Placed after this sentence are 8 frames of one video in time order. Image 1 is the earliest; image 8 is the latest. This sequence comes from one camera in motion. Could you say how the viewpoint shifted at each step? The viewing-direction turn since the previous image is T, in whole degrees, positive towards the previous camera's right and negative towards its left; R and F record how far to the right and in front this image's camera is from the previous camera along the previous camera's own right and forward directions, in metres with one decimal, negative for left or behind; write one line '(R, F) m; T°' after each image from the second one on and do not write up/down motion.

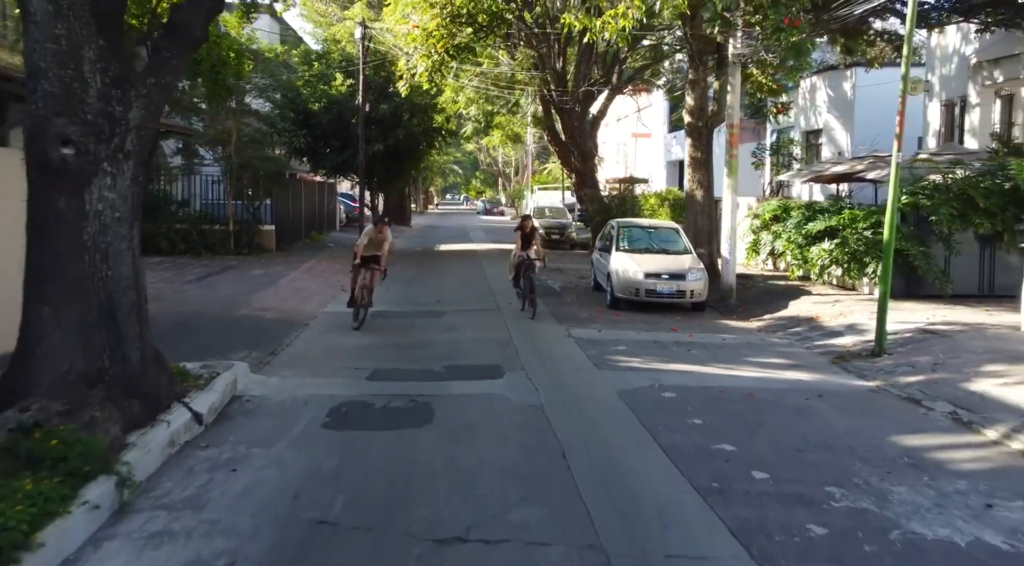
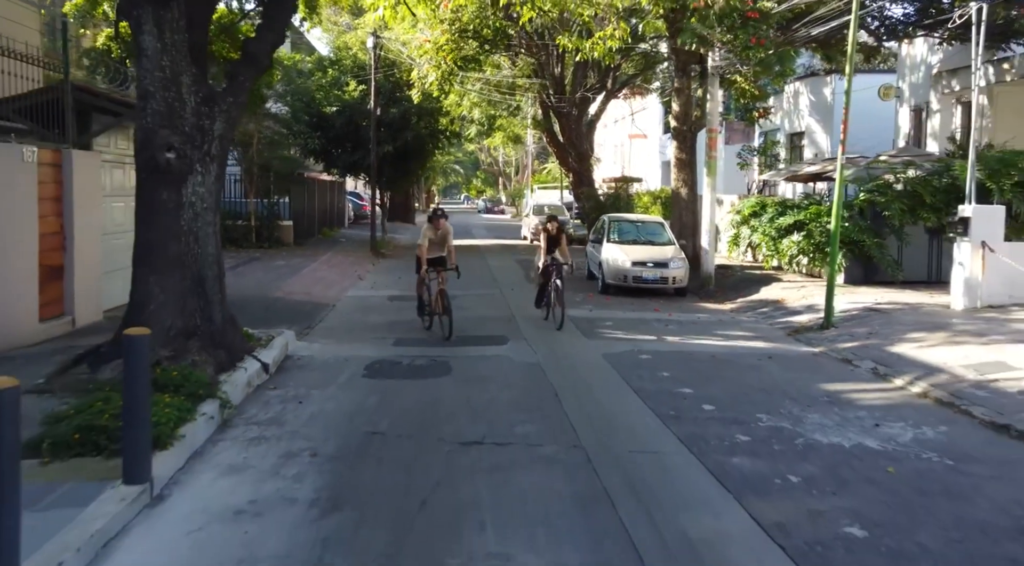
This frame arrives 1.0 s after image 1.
(0.0, -1.9) m; 0°
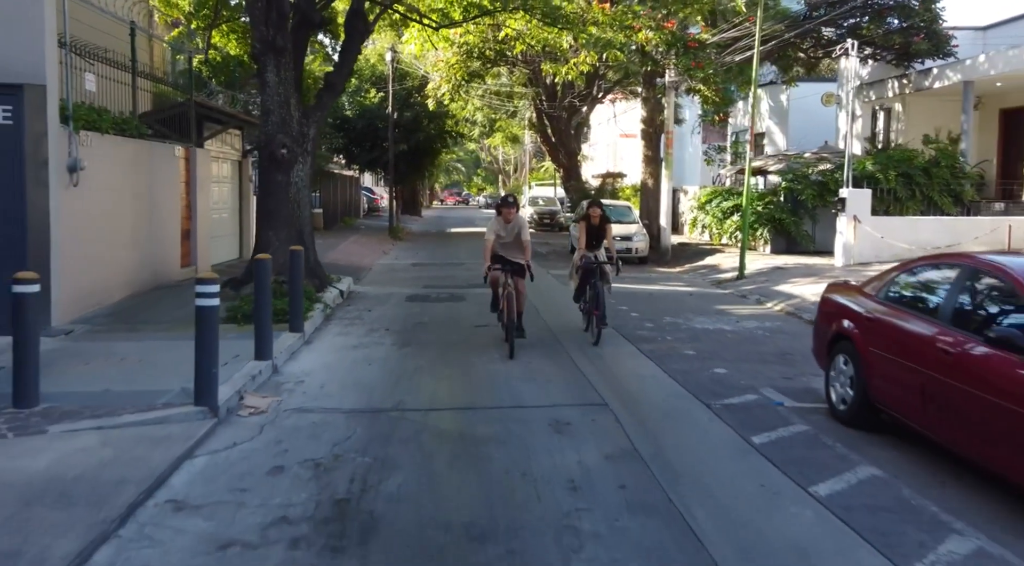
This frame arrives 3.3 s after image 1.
(+0.1, -4.5) m; 0°
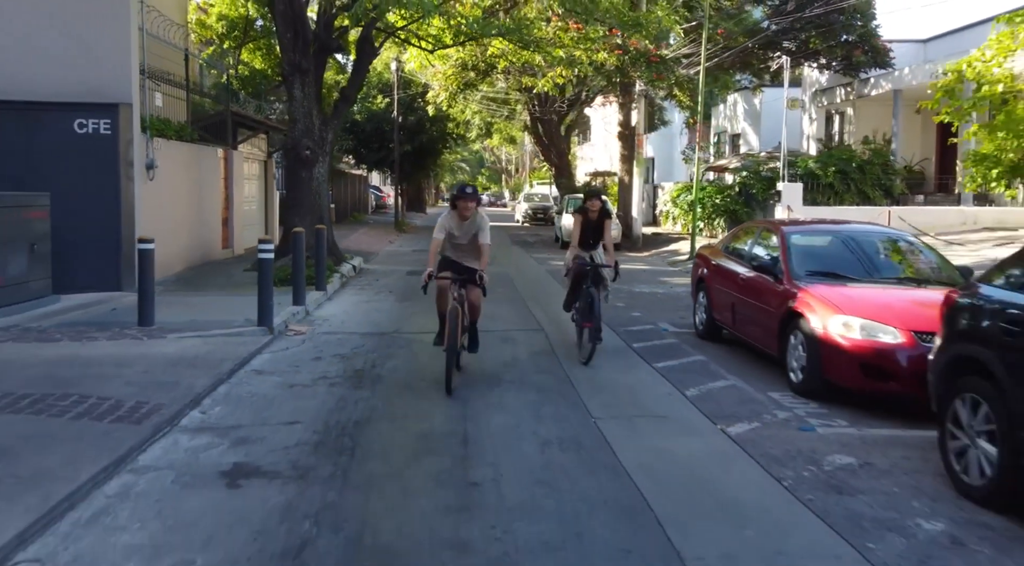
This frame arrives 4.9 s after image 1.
(+0.5, -3.0) m; -1°
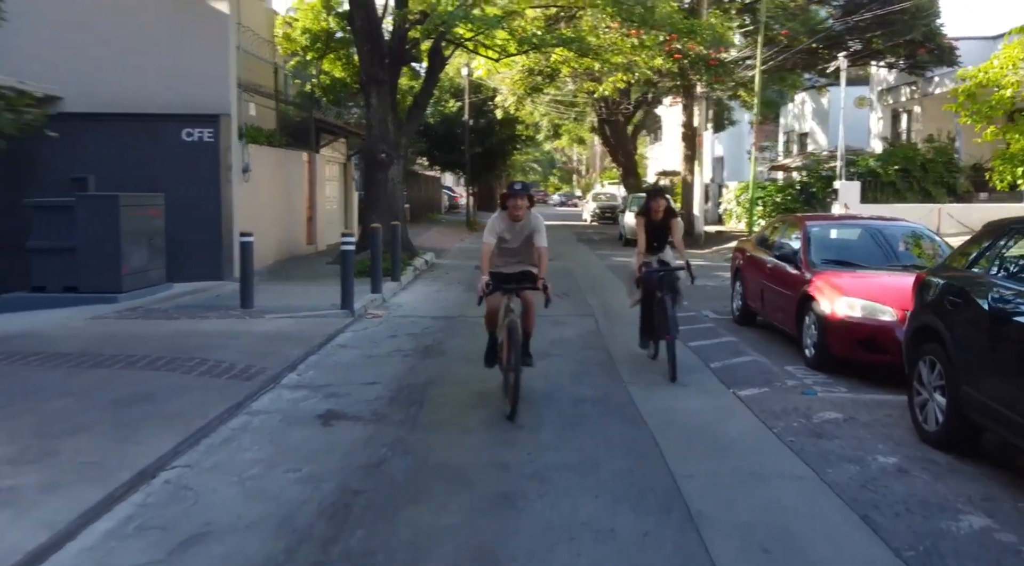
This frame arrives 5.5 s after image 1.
(+0.2, -1.1) m; -5°
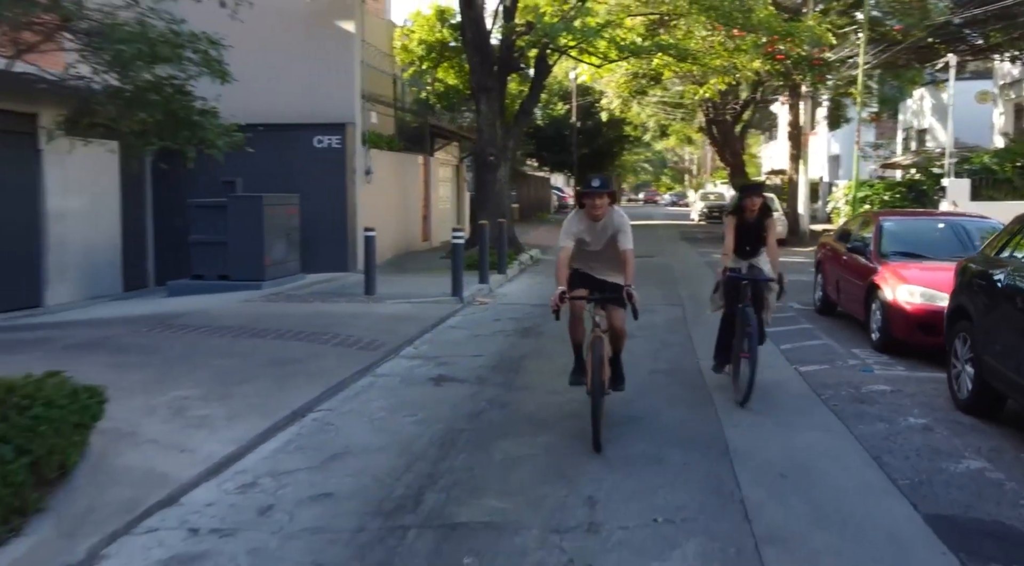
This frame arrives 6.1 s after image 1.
(+0.2, -1.1) m; -8°
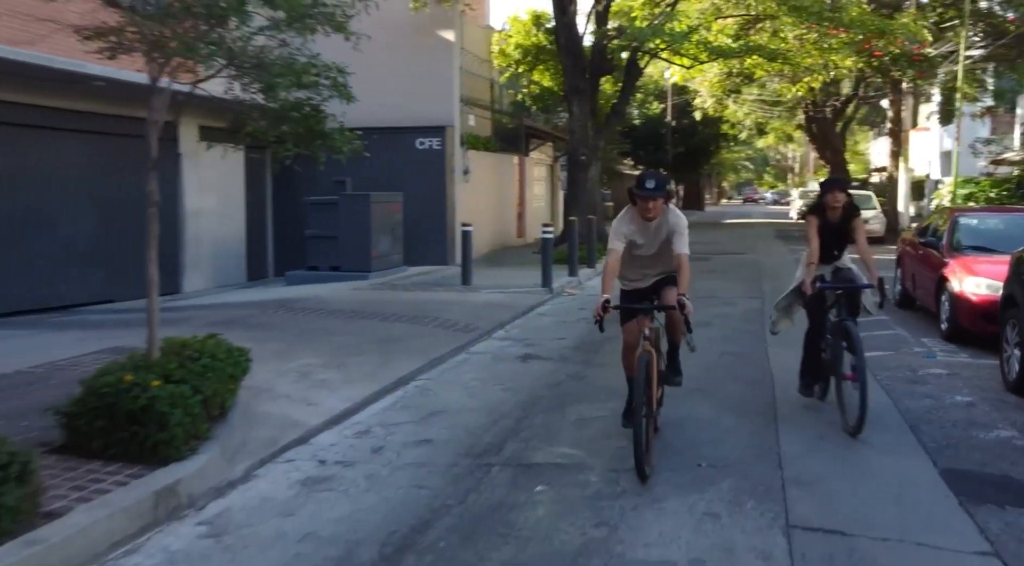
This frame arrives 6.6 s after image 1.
(+0.2, -0.8) m; -7°
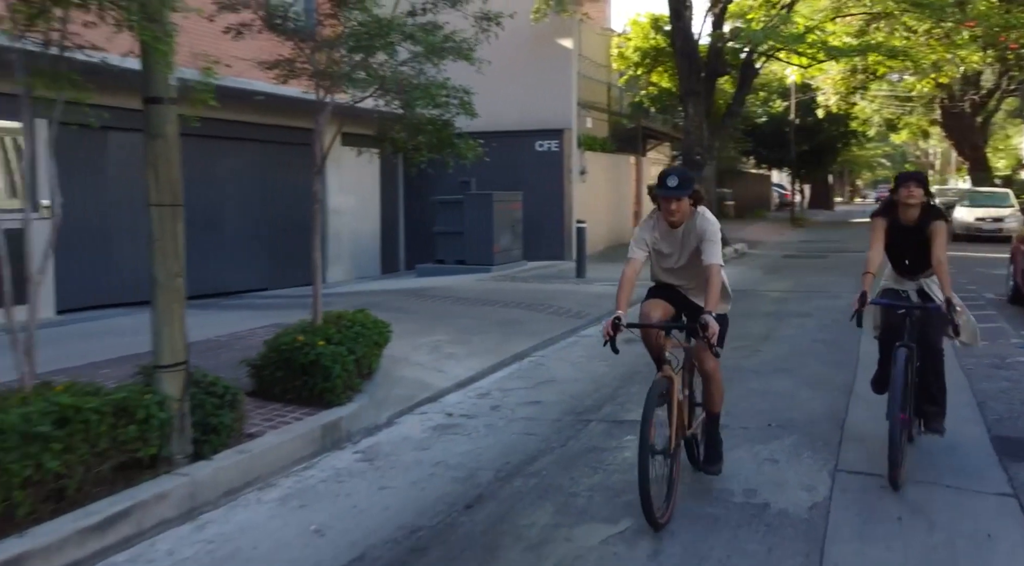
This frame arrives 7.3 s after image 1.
(+0.2, -0.9) m; -9°
